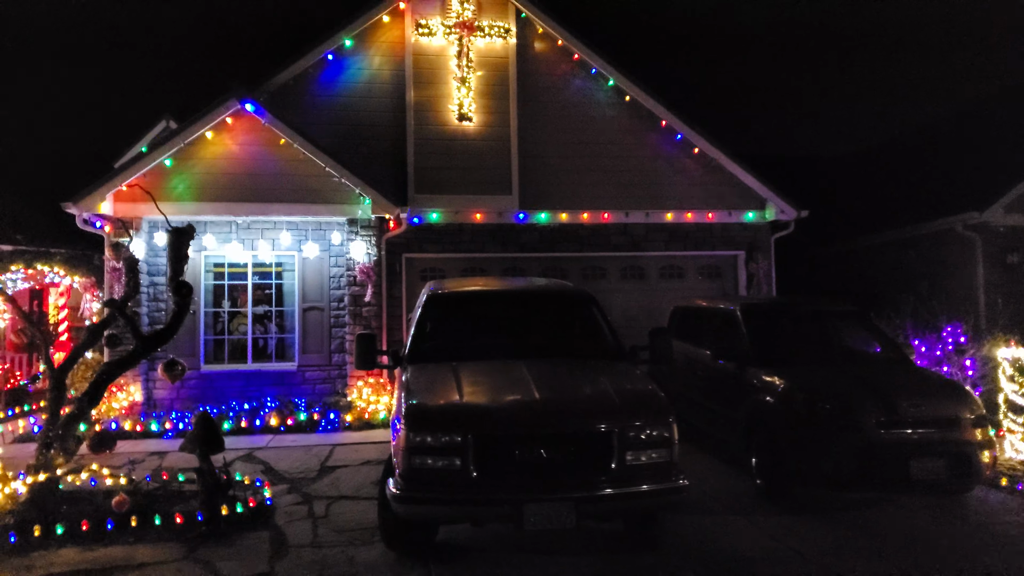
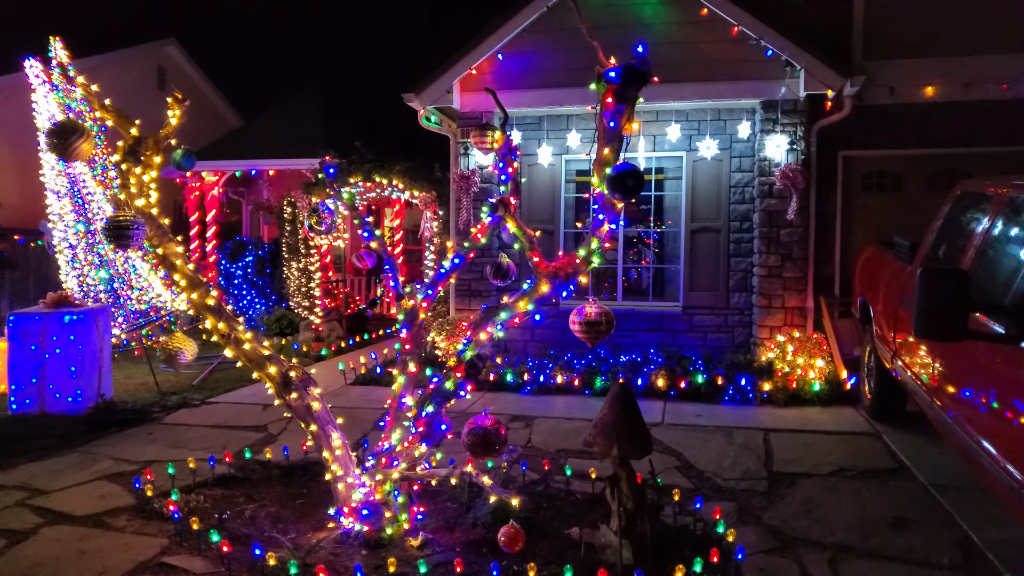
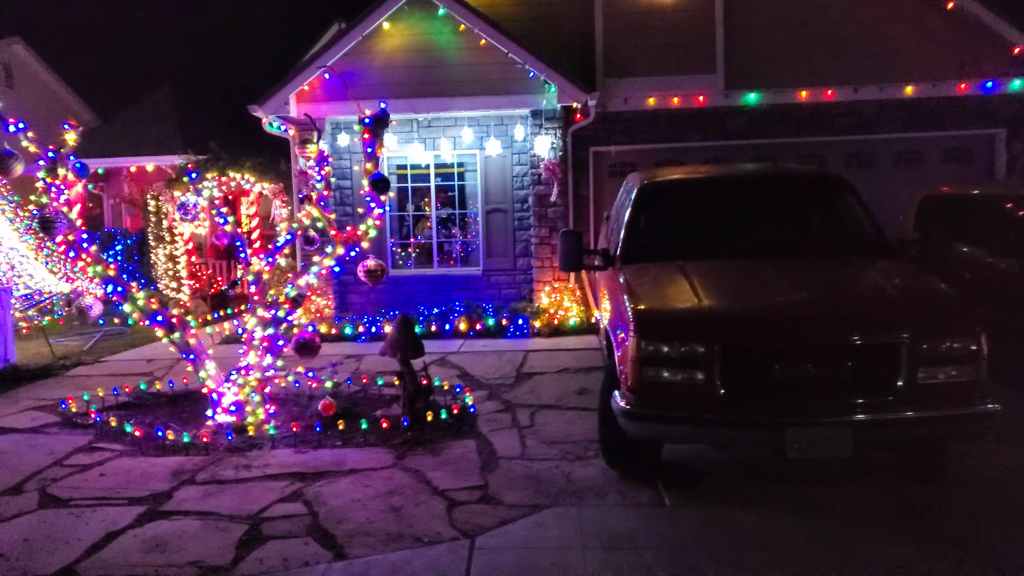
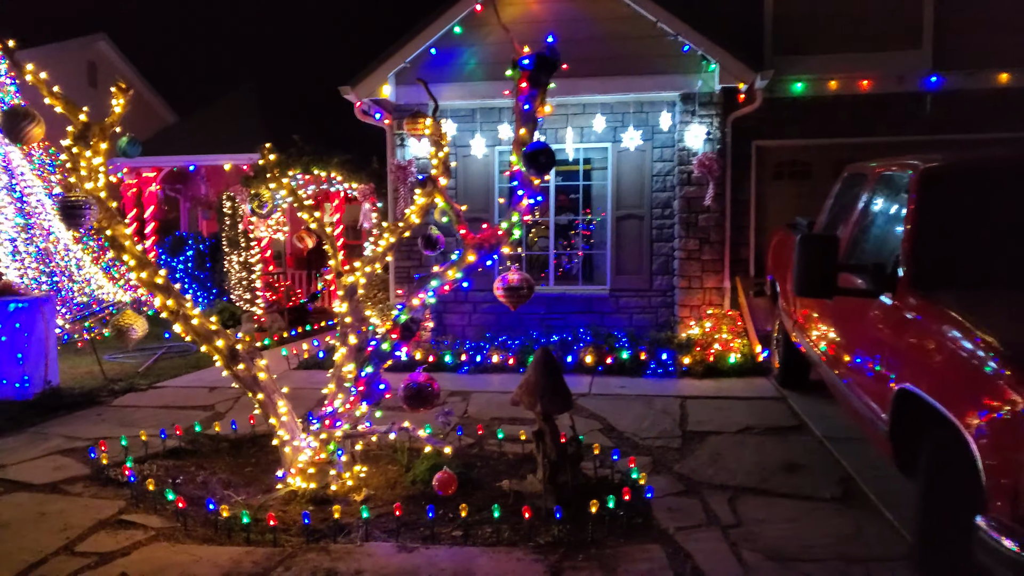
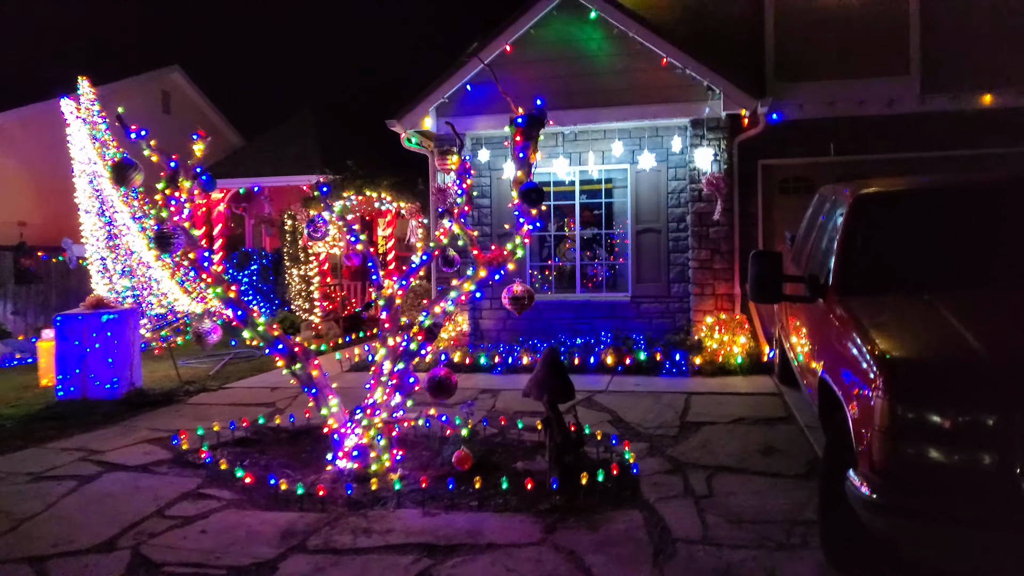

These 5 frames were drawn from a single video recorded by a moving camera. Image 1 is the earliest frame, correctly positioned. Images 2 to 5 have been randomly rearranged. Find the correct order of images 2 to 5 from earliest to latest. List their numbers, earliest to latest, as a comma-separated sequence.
3, 5, 4, 2
